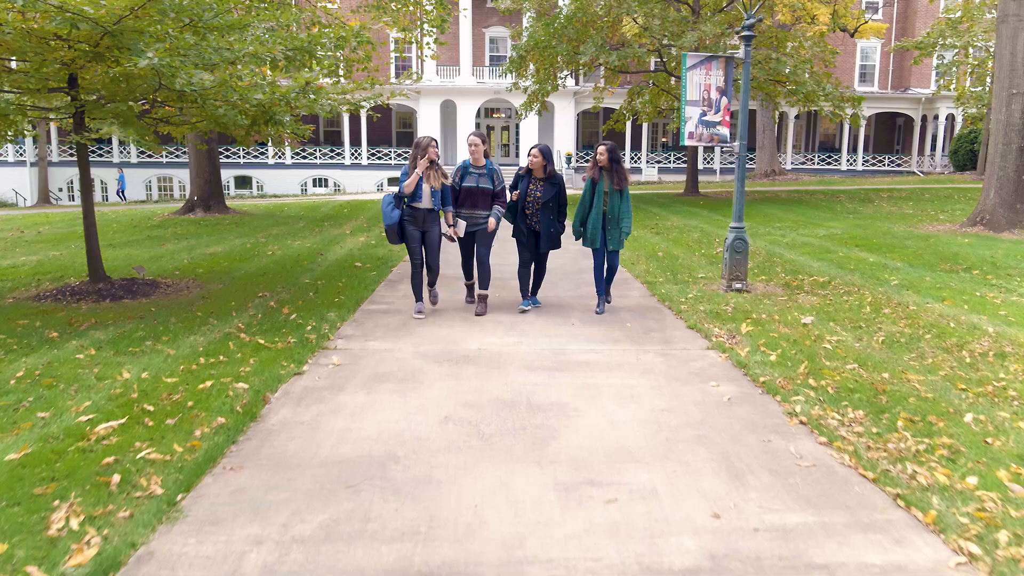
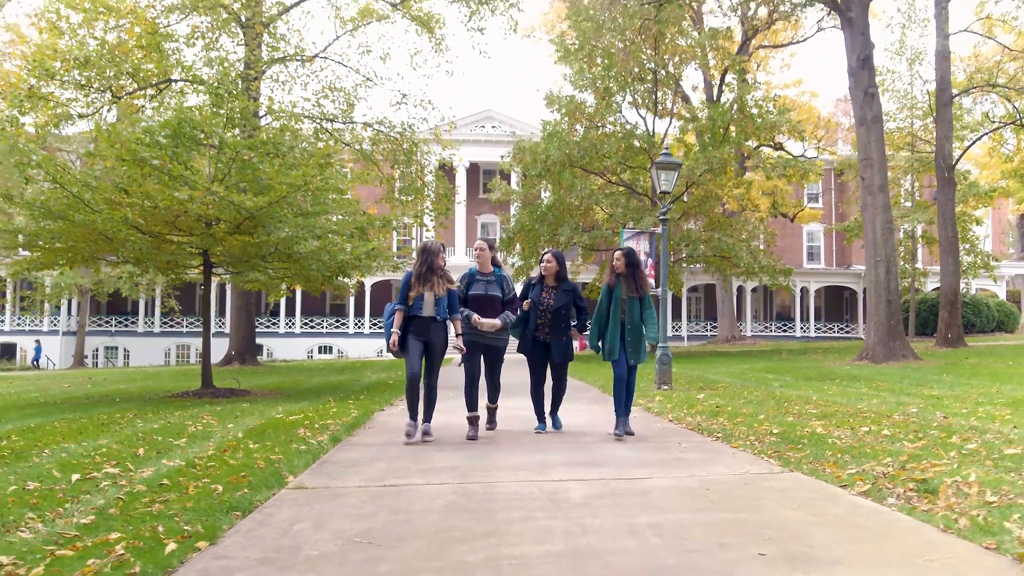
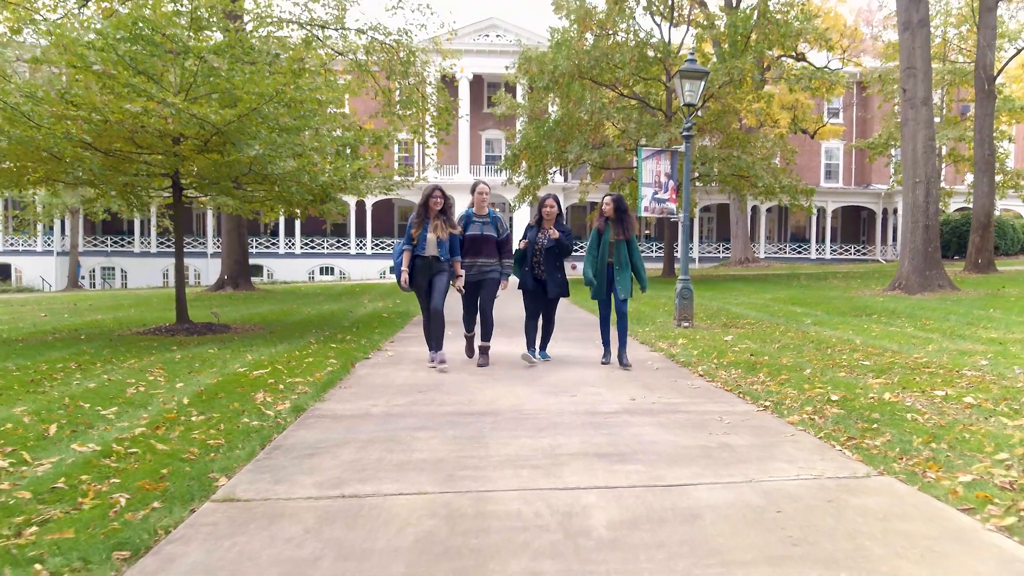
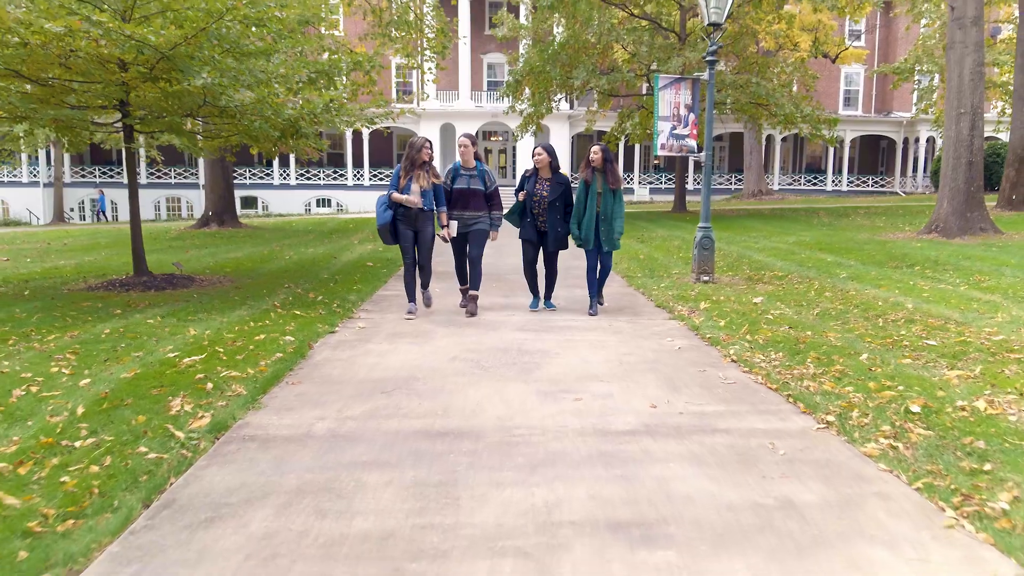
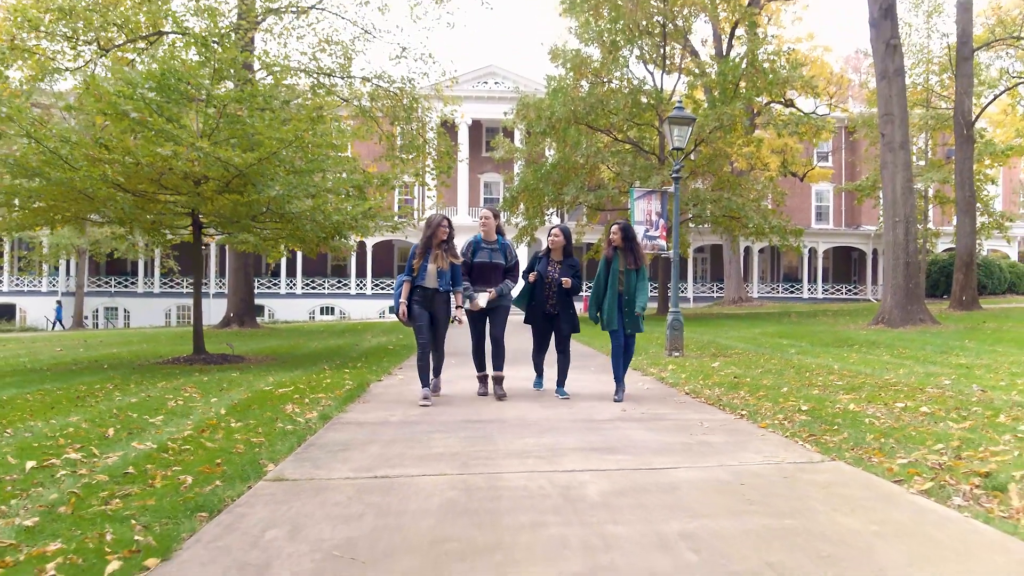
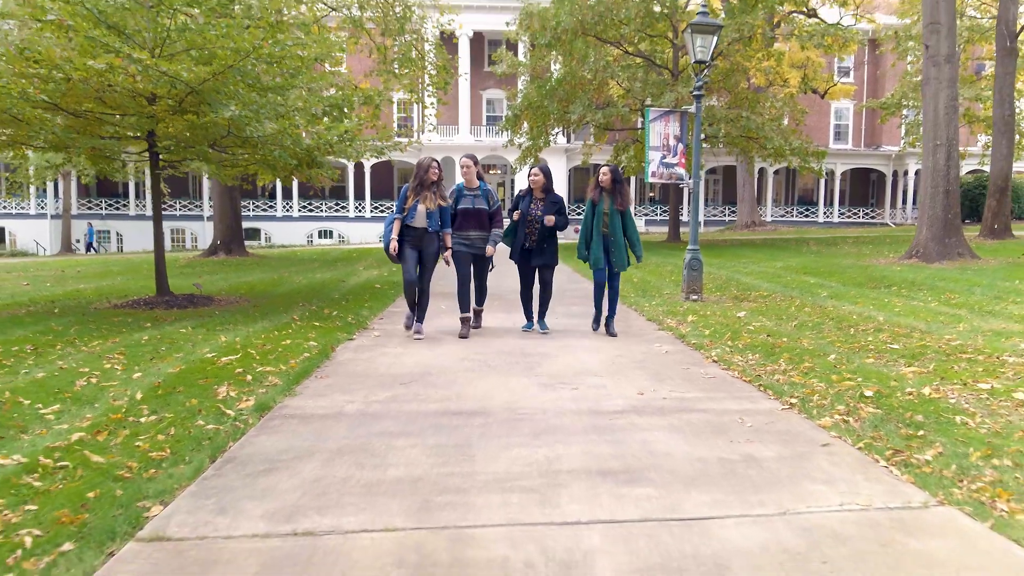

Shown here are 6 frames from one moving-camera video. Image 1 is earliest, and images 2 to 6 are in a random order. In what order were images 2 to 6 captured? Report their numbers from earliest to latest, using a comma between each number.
4, 6, 3, 5, 2
